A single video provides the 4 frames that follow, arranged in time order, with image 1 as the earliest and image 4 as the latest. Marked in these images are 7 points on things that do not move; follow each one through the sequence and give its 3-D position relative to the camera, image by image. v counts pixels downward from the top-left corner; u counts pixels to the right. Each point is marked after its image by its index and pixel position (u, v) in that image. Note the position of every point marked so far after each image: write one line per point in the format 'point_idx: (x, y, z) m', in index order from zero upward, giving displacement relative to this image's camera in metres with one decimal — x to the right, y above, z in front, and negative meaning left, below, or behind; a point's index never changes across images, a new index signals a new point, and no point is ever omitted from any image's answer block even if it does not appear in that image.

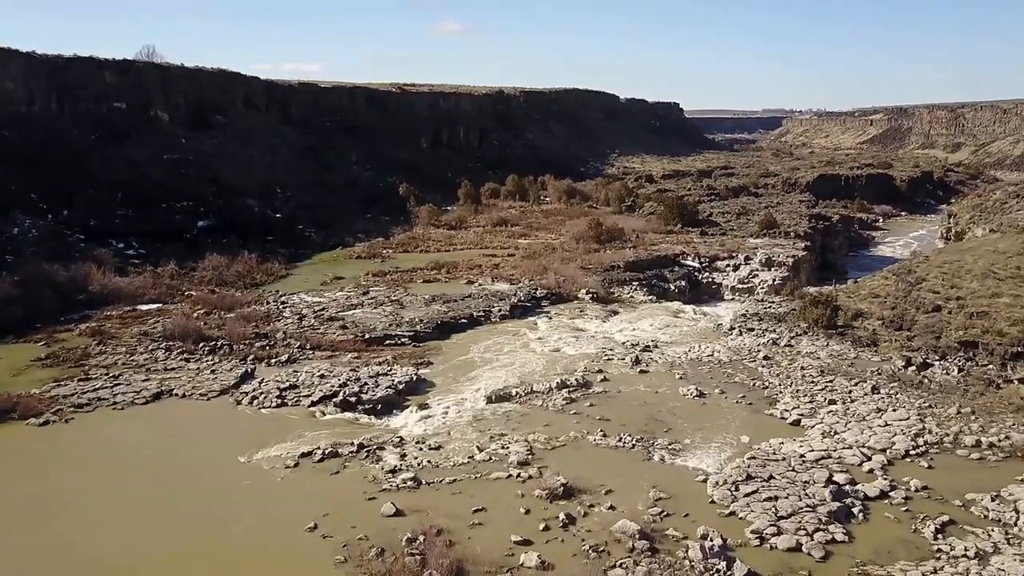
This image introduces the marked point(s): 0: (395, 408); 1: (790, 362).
0: (-2.0, -2.1, +12.4) m
1: (+5.4, -1.4, +13.8) m
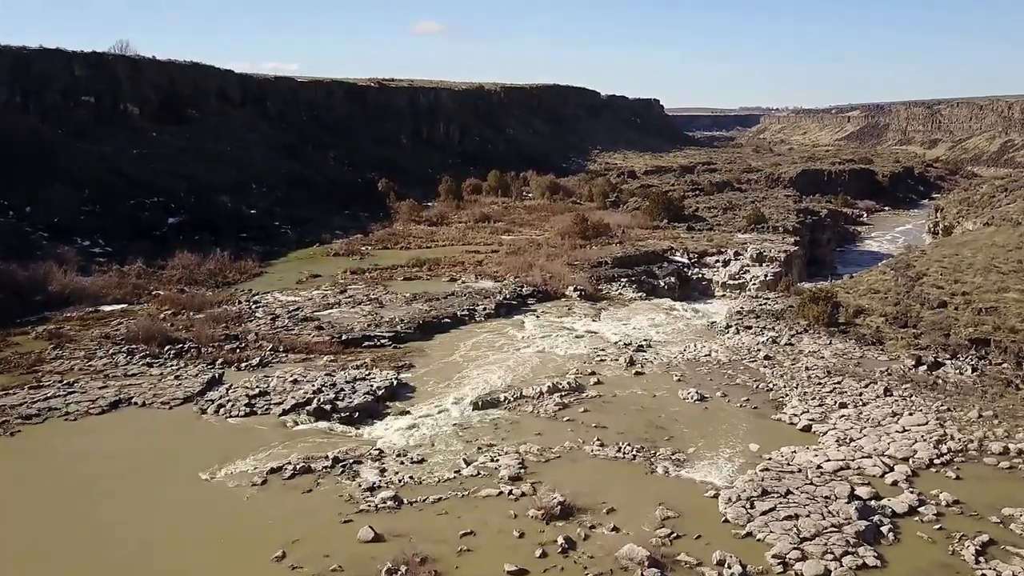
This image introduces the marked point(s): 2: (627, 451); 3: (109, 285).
0: (-2.2, -2.1, +11.5) m
1: (+5.1, -1.3, +13.1) m
2: (+1.6, -2.2, +9.8) m
3: (-10.5, +0.1, +18.8) m
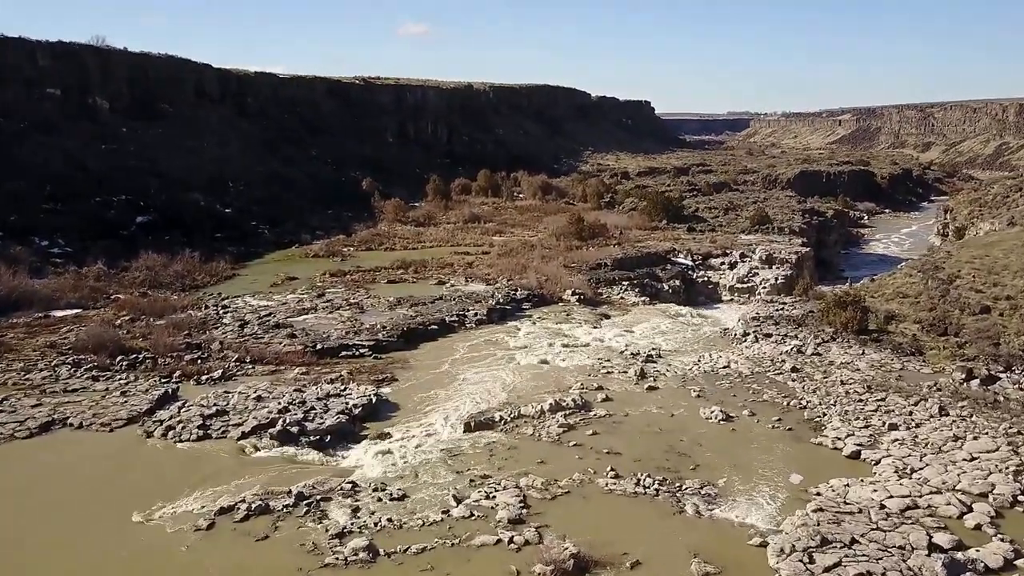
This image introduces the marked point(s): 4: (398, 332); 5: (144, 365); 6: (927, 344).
0: (-2.3, -2.1, +9.9) m
1: (+5.1, -1.4, +11.6) m
2: (+1.6, -2.3, +8.2) m
3: (-10.7, 0.0, +17.1) m
4: (-2.2, -0.9, +14.1) m
5: (-6.5, -1.4, +12.6) m
6: (+7.2, -1.0, +12.5) m
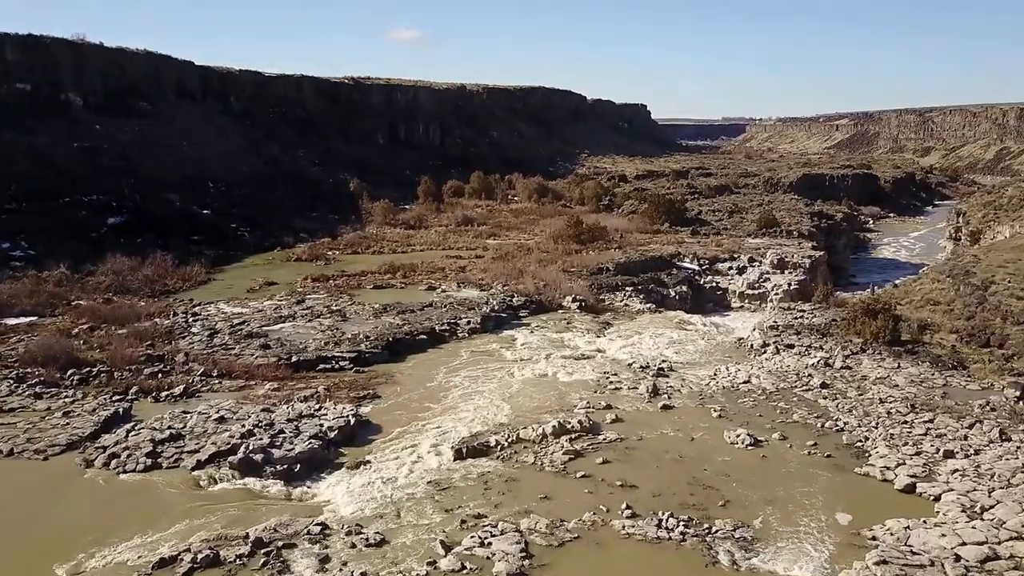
0: (-2.3, -2.2, +8.5) m
1: (+5.0, -1.5, +10.4) m
2: (+1.6, -2.3, +7.0) m
3: (-10.8, -0.1, +15.7) m
4: (-2.3, -1.0, +12.8) m
5: (-6.5, -1.4, +11.3) m
6: (+7.1, -1.1, +11.2) m
